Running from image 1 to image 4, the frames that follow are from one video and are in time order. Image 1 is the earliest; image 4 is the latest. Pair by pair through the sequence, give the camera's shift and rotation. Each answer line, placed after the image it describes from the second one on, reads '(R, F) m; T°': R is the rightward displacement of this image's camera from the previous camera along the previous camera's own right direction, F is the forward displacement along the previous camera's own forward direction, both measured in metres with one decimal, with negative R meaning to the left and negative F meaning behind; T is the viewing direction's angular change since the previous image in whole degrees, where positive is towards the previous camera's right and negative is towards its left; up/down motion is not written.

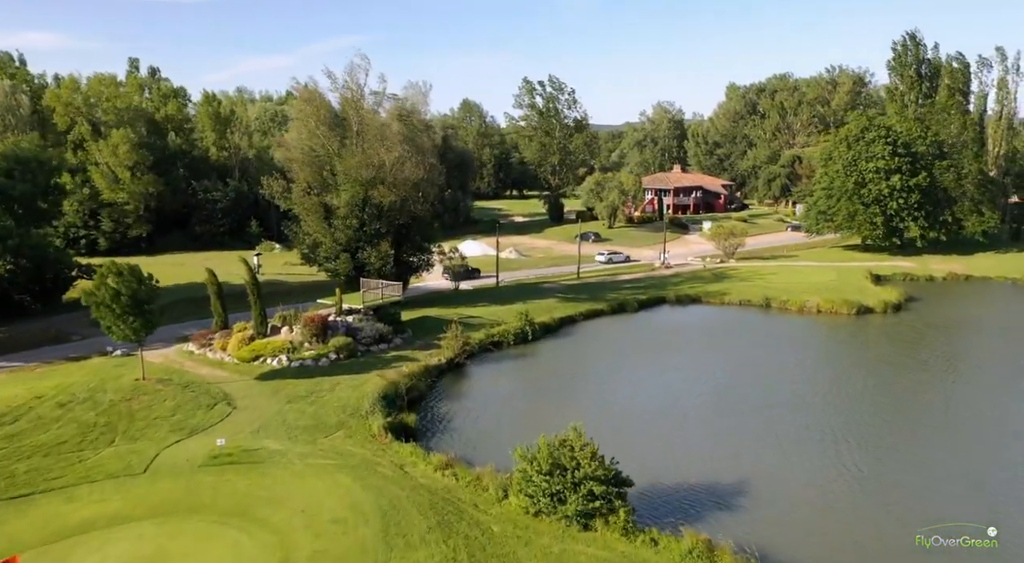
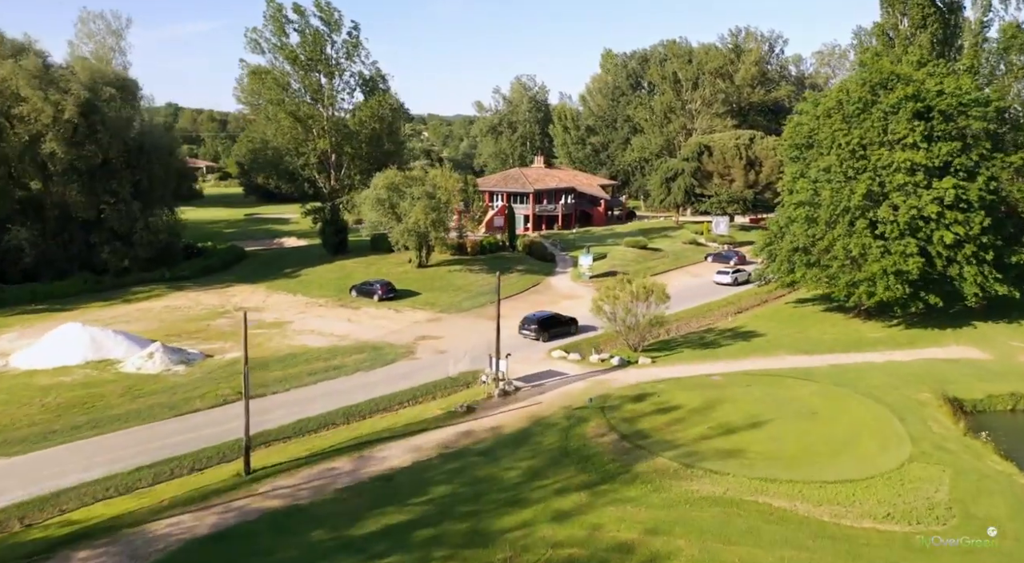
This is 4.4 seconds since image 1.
(+9.3, +42.3) m; +9°
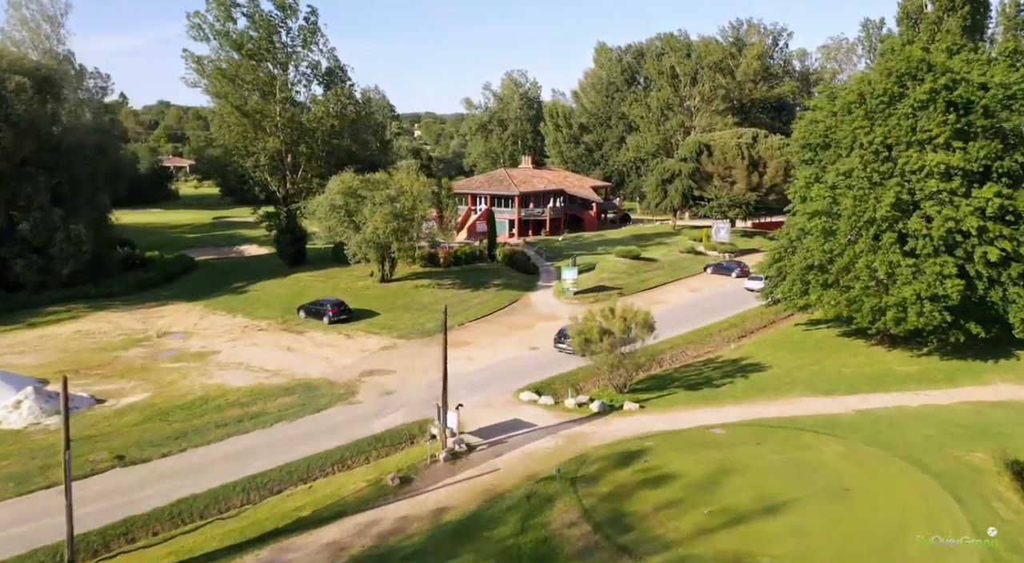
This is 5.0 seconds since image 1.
(+1.5, +6.6) m; 0°
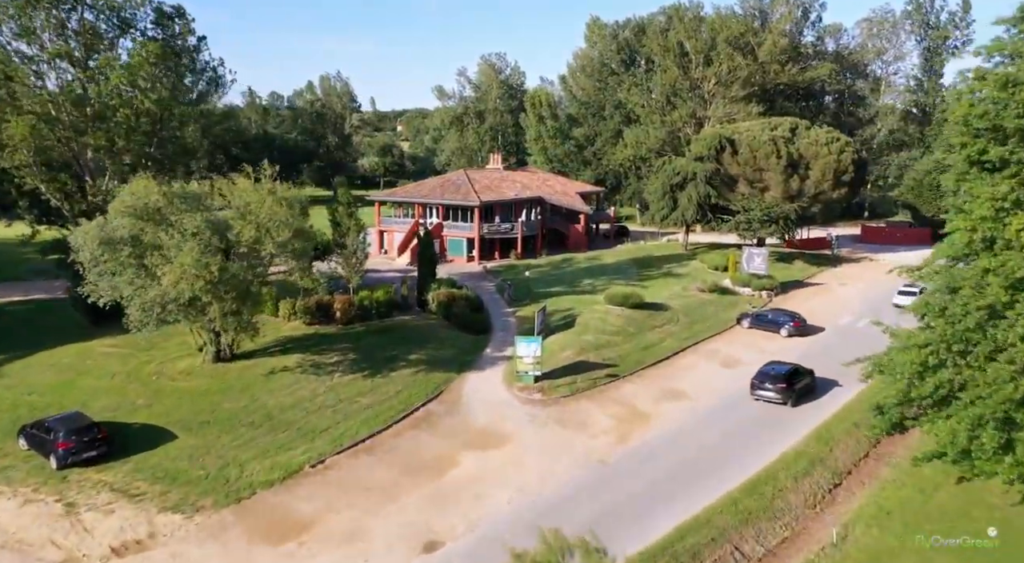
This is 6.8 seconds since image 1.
(+2.9, +20.9) m; 0°
